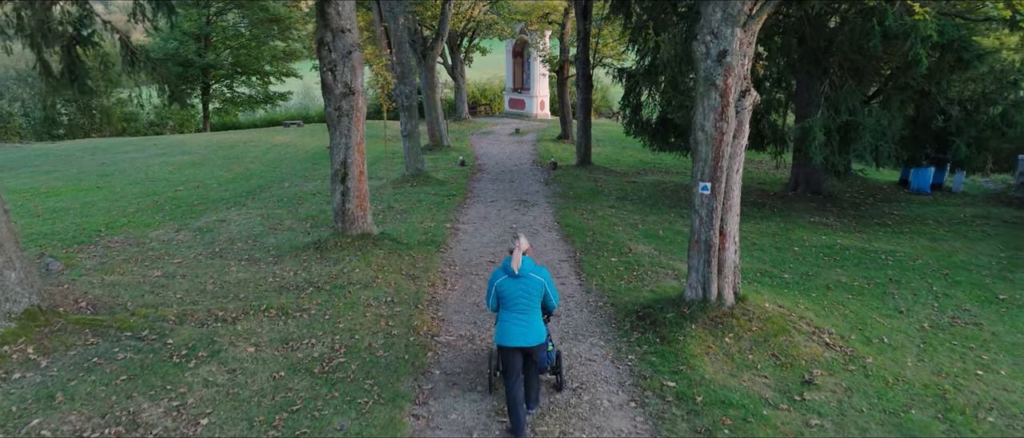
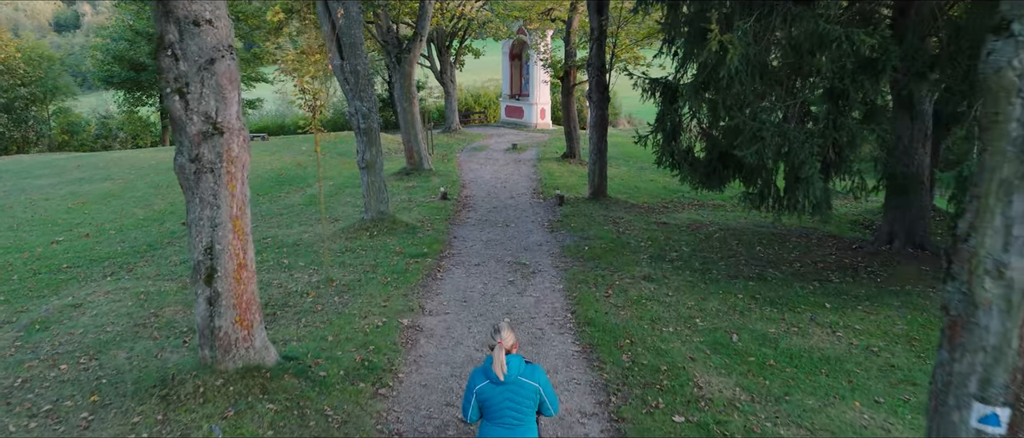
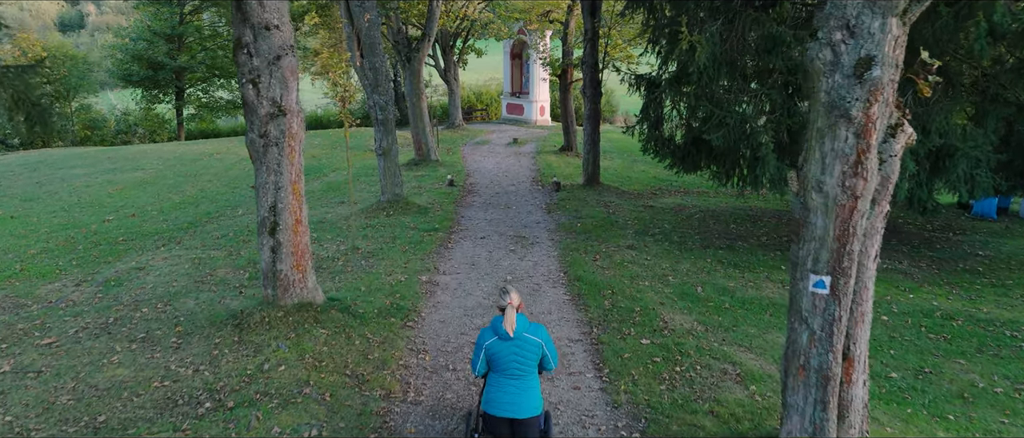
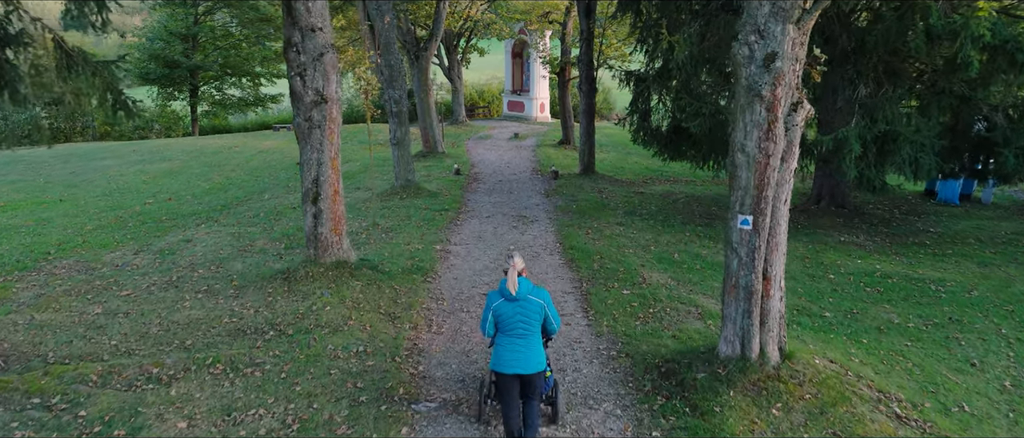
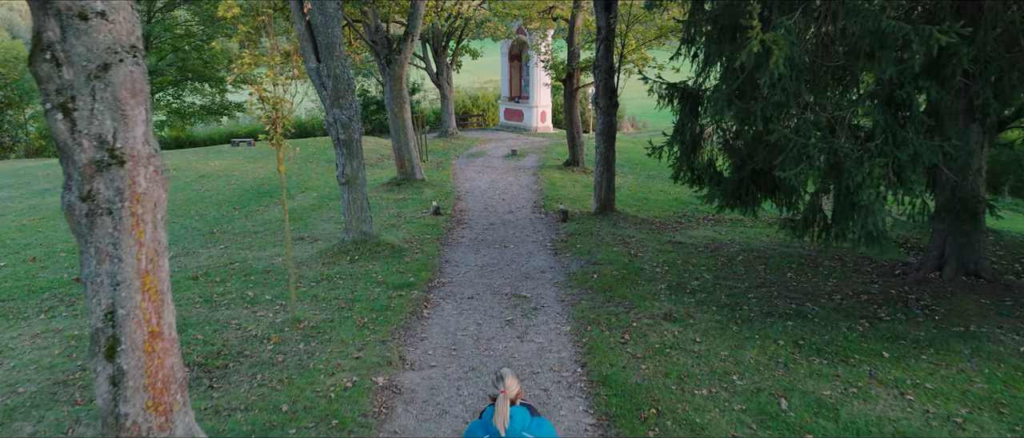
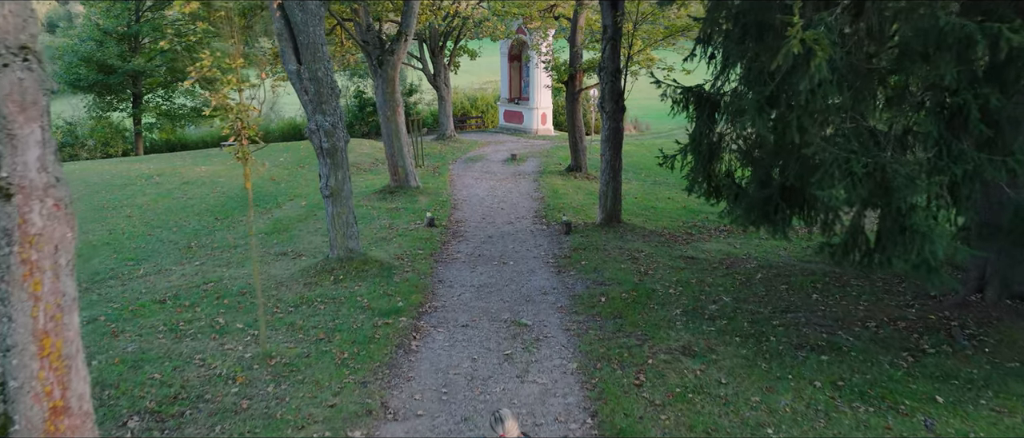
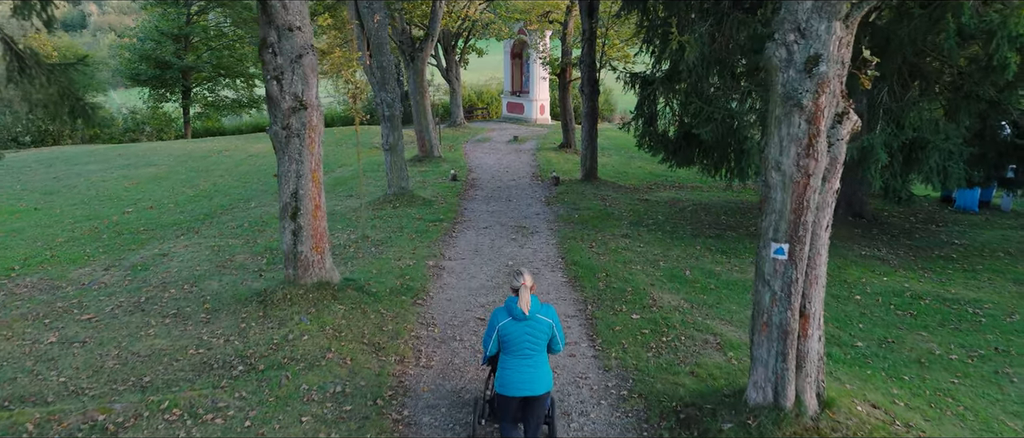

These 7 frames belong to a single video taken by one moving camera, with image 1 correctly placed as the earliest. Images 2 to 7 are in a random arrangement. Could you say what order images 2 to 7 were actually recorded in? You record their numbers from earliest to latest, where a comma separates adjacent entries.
4, 7, 3, 2, 5, 6
